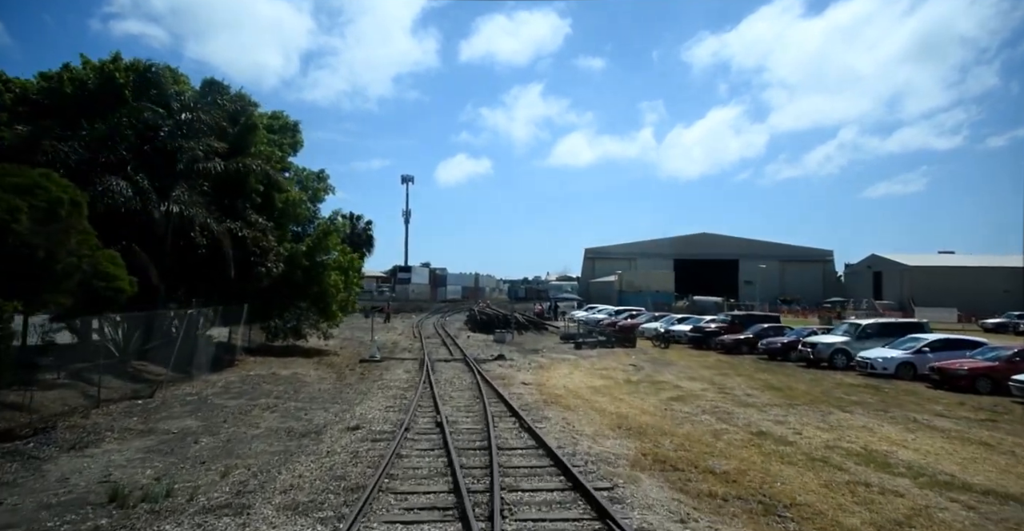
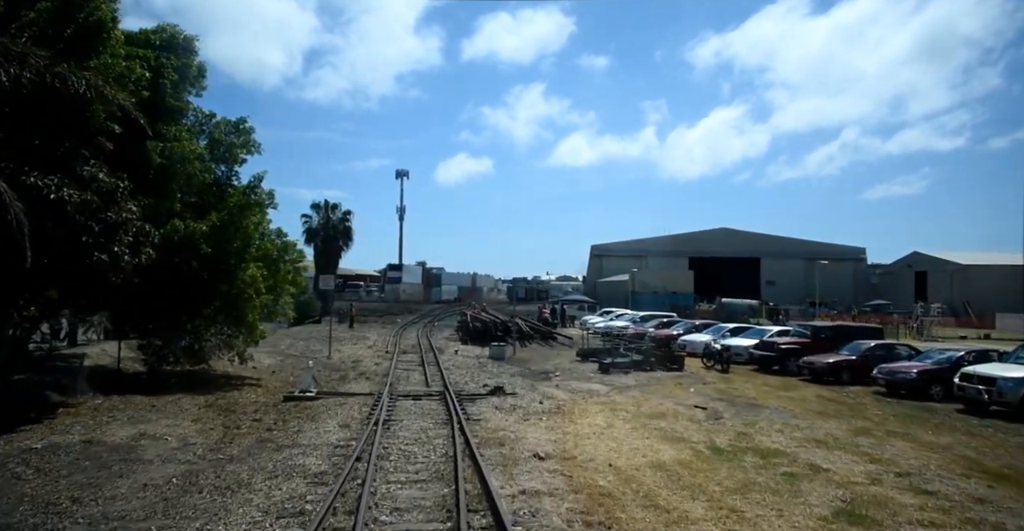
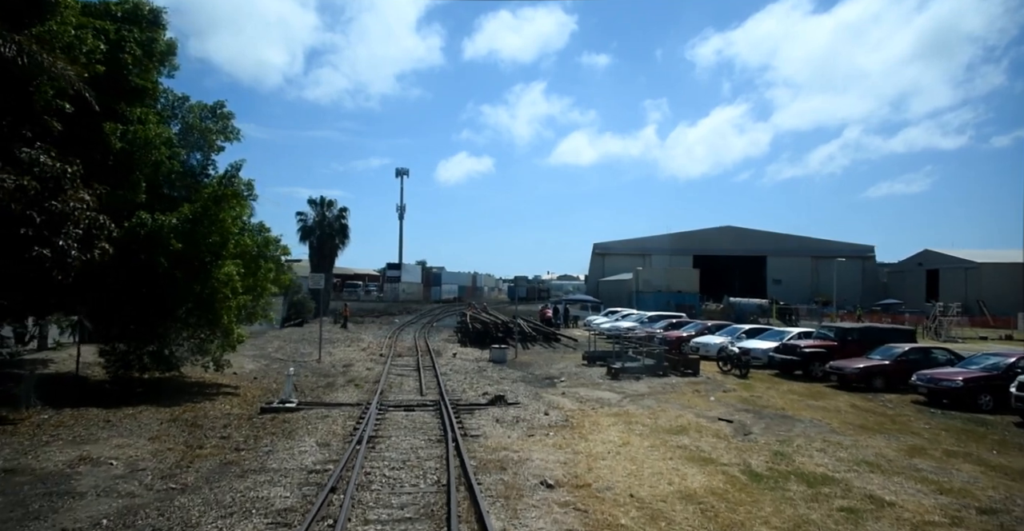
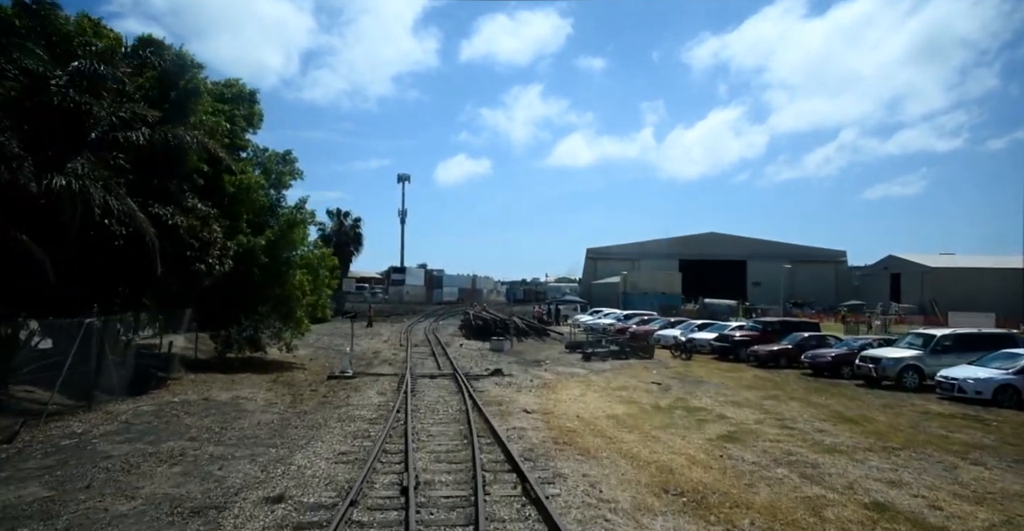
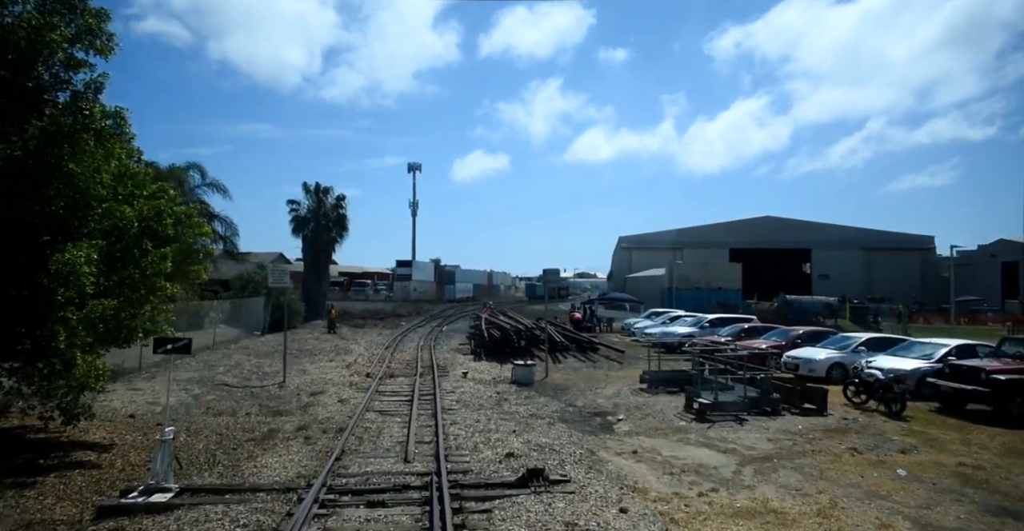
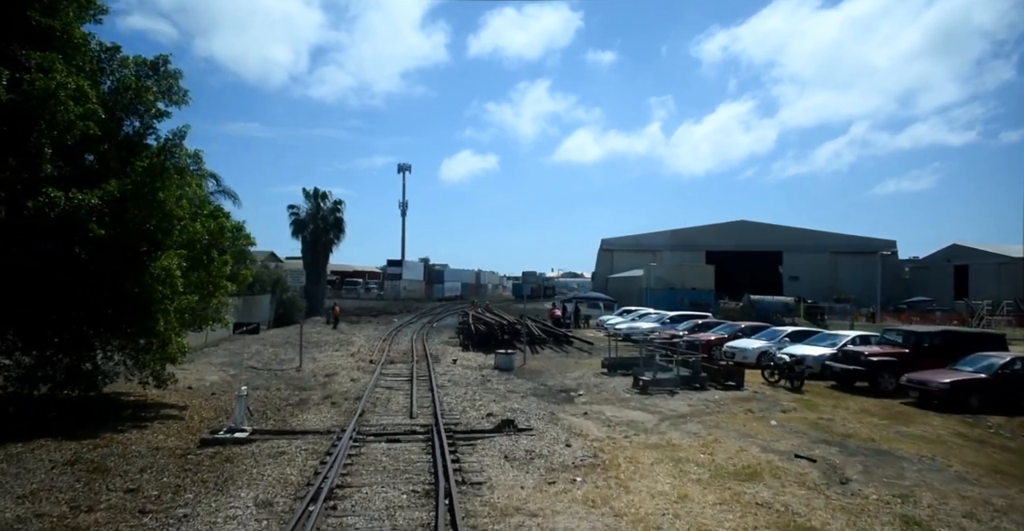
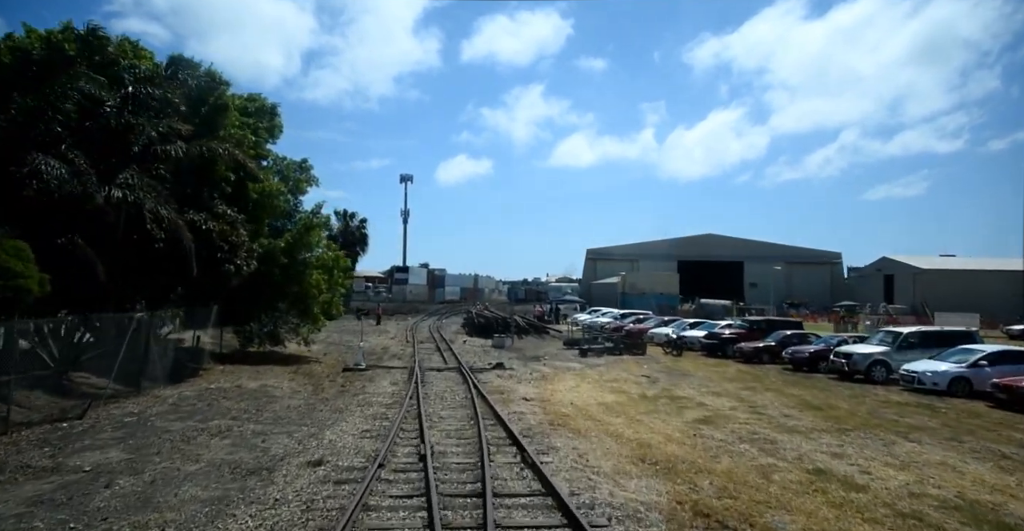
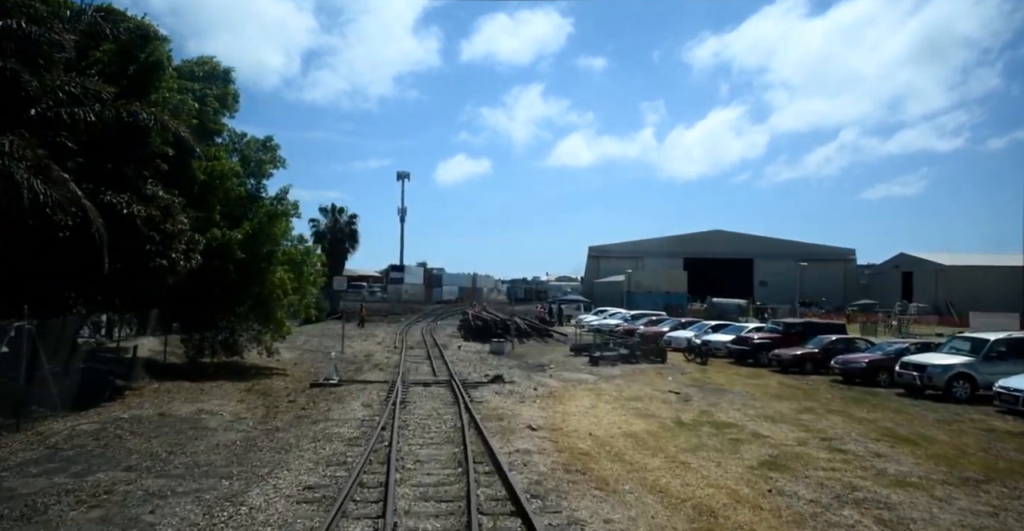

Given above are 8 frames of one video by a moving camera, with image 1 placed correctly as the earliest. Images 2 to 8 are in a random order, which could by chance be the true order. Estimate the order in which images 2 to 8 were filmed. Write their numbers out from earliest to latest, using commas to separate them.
7, 4, 8, 2, 3, 6, 5
